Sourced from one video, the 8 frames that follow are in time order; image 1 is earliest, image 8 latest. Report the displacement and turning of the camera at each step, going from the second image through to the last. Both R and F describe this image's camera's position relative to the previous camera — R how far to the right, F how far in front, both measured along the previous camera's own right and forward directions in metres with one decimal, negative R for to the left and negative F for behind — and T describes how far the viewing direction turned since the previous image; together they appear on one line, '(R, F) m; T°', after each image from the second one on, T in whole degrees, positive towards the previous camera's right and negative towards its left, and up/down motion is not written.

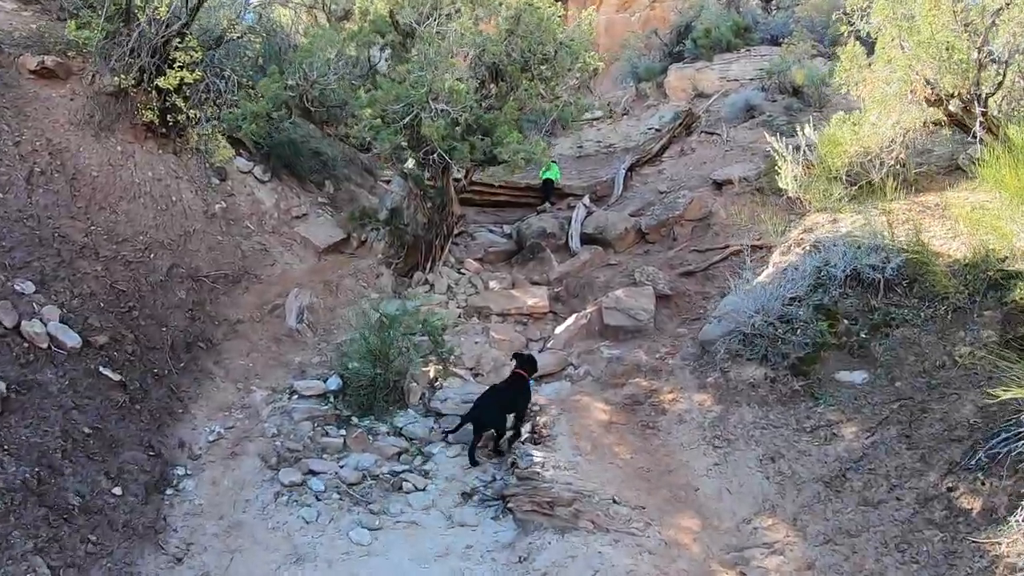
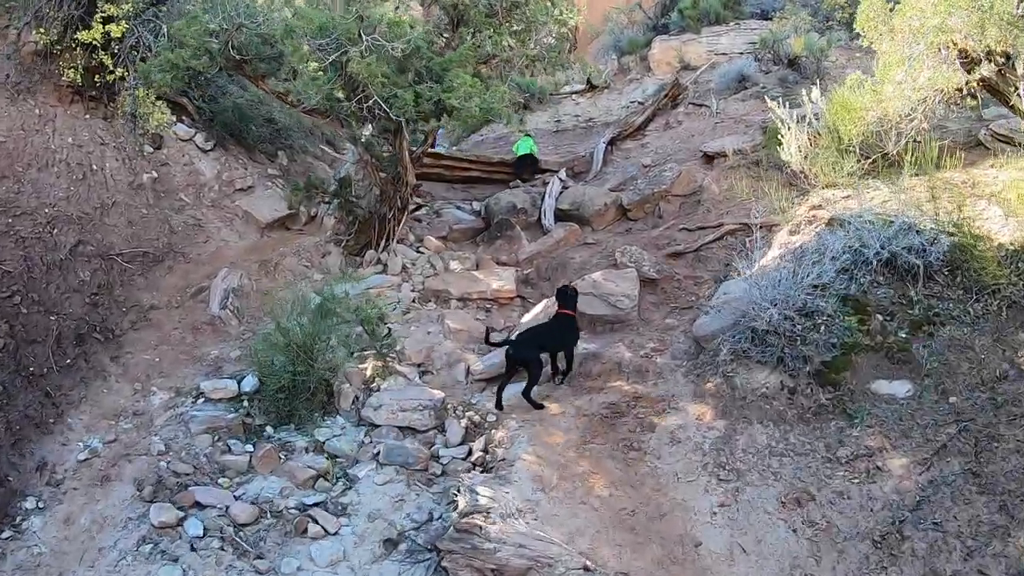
(+0.2, +1.2) m; +1°
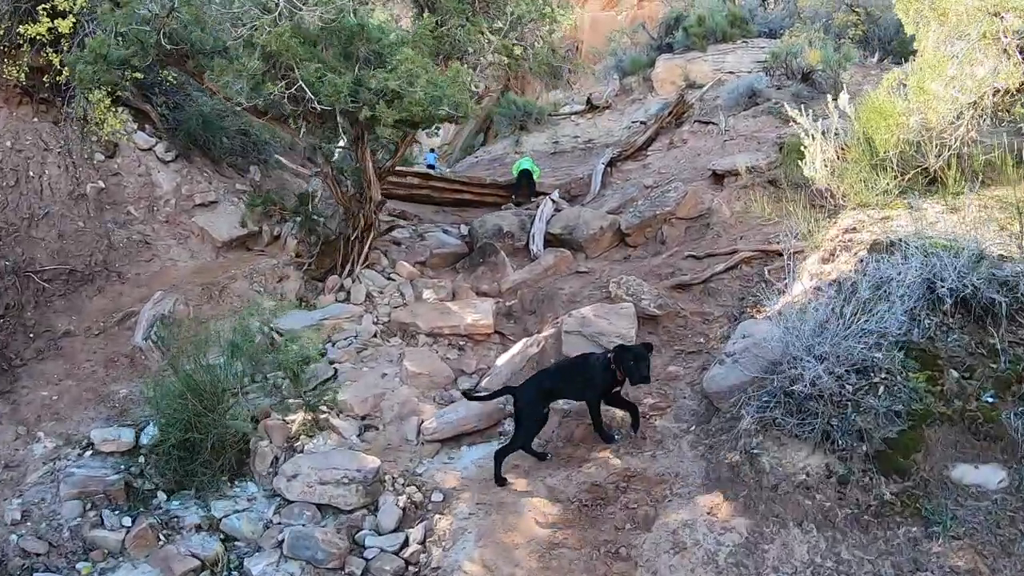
(+0.2, +1.1) m; 0°
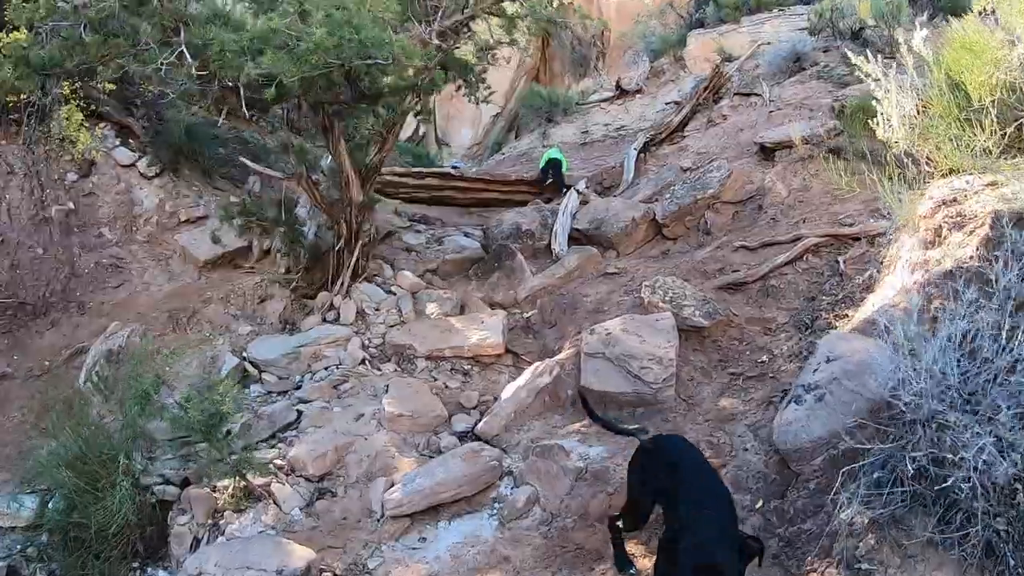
(+0.3, +1.2) m; -3°
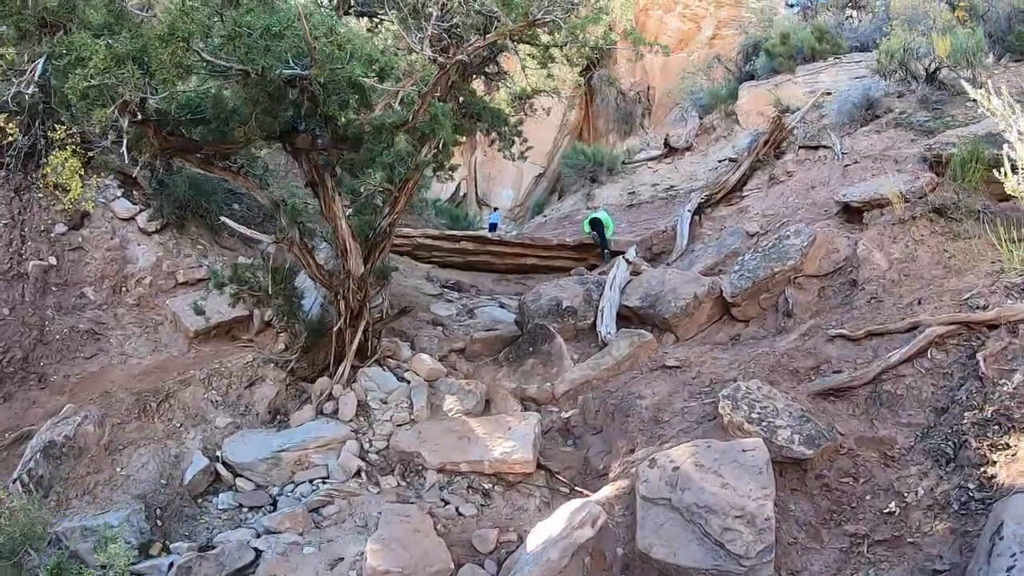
(0.0, +1.2) m; -3°
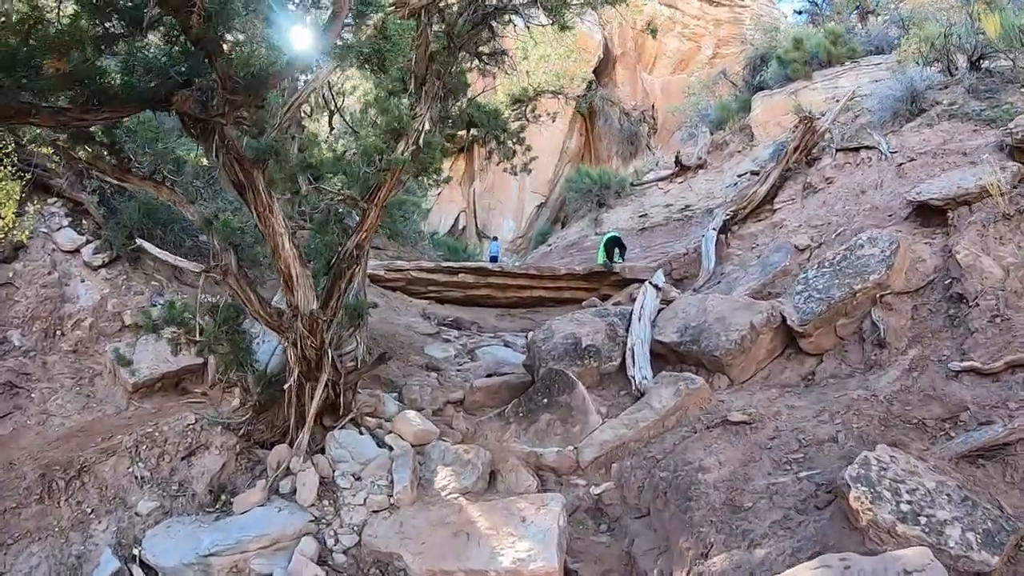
(0.0, +1.2) m; 0°
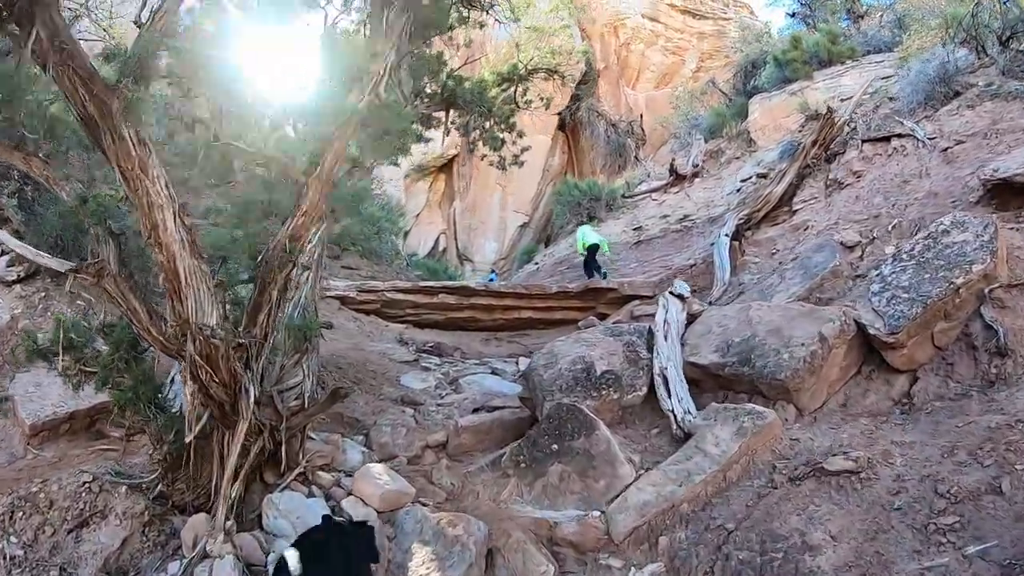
(-0.1, +1.1) m; +1°
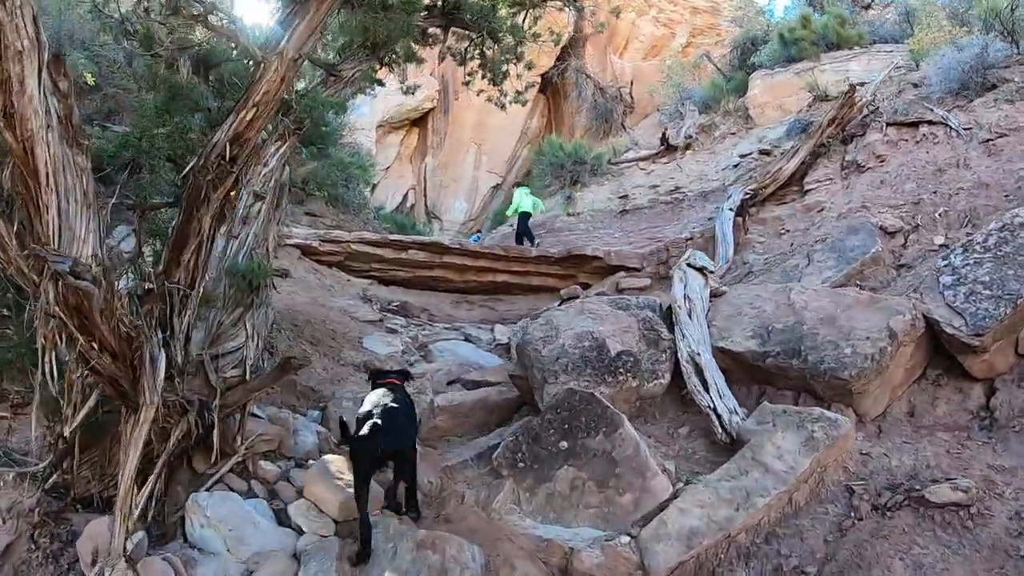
(-0.2, +0.7) m; +3°
